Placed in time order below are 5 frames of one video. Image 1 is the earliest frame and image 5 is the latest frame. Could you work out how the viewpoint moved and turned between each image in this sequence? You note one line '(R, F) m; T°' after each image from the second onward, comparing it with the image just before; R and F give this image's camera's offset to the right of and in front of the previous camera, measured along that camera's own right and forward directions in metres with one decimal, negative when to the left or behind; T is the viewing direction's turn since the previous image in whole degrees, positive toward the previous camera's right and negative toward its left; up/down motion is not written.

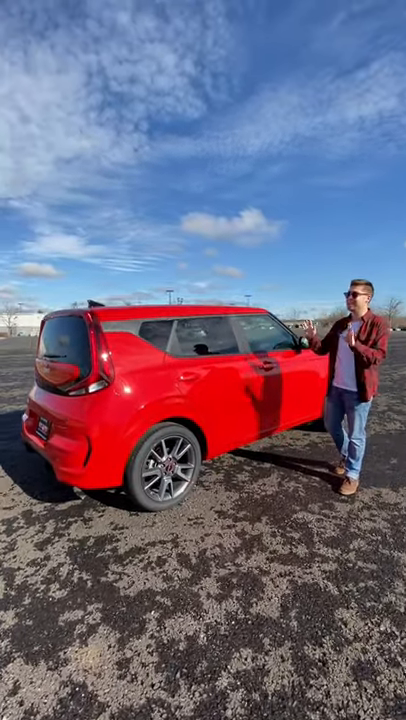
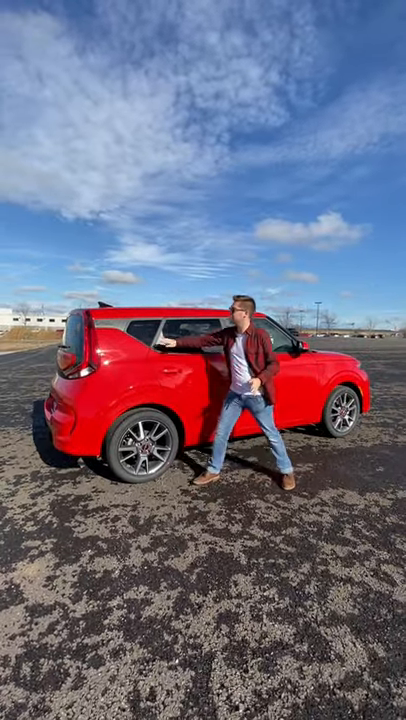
(+1.2, -0.4) m; -12°
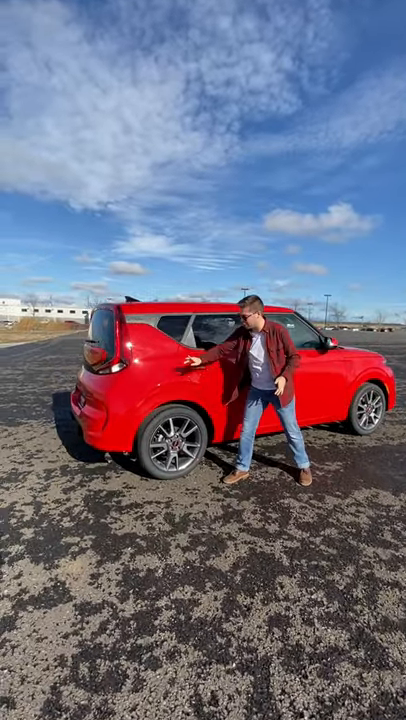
(-0.3, +0.1) m; -1°
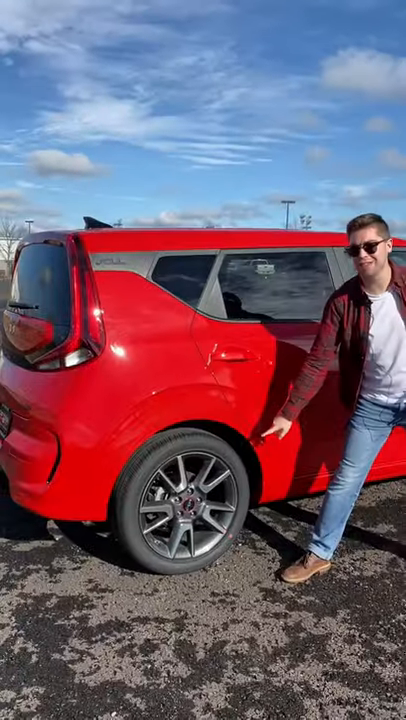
(-0.3, +1.2) m; 0°
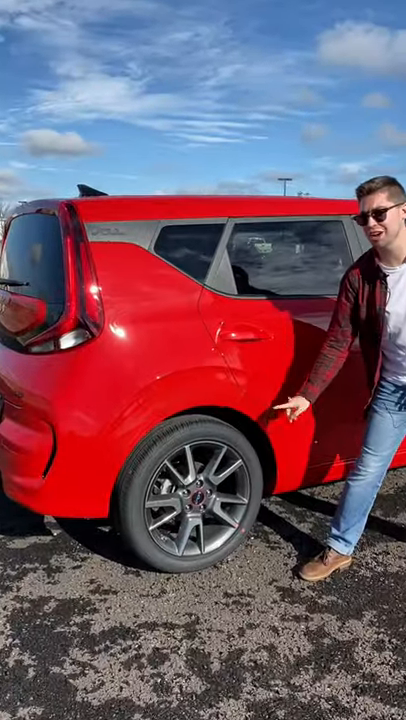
(-0.1, +0.2) m; 0°
